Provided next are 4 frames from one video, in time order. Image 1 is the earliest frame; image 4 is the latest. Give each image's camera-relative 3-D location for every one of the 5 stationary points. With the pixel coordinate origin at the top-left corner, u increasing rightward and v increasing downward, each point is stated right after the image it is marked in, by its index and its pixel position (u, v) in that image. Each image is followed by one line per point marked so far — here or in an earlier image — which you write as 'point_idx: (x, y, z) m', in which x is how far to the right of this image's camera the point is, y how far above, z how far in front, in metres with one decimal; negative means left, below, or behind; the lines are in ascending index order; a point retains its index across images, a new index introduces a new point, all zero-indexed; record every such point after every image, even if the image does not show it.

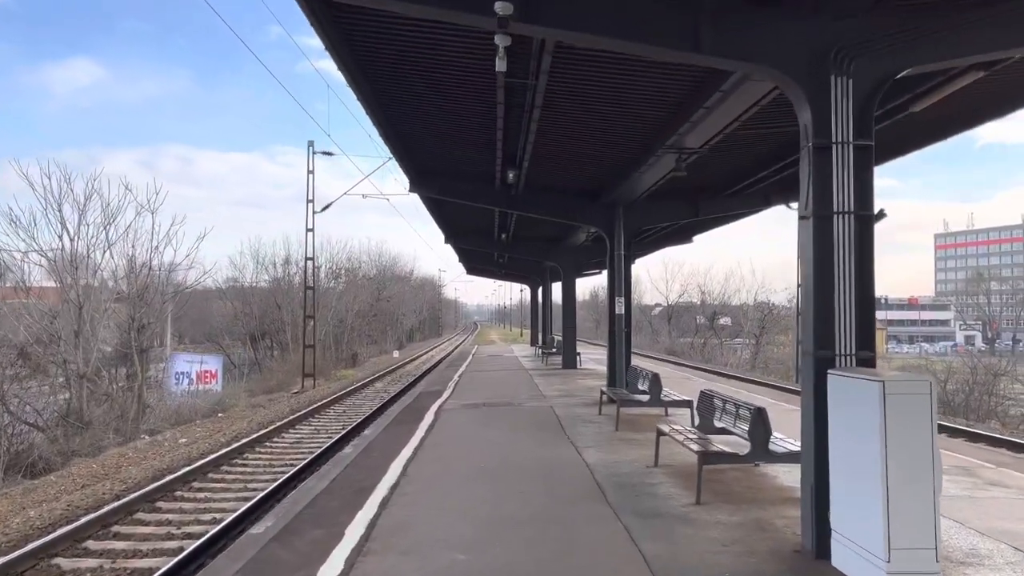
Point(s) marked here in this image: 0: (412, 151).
0: (-1.6, +2.2, +12.9) m
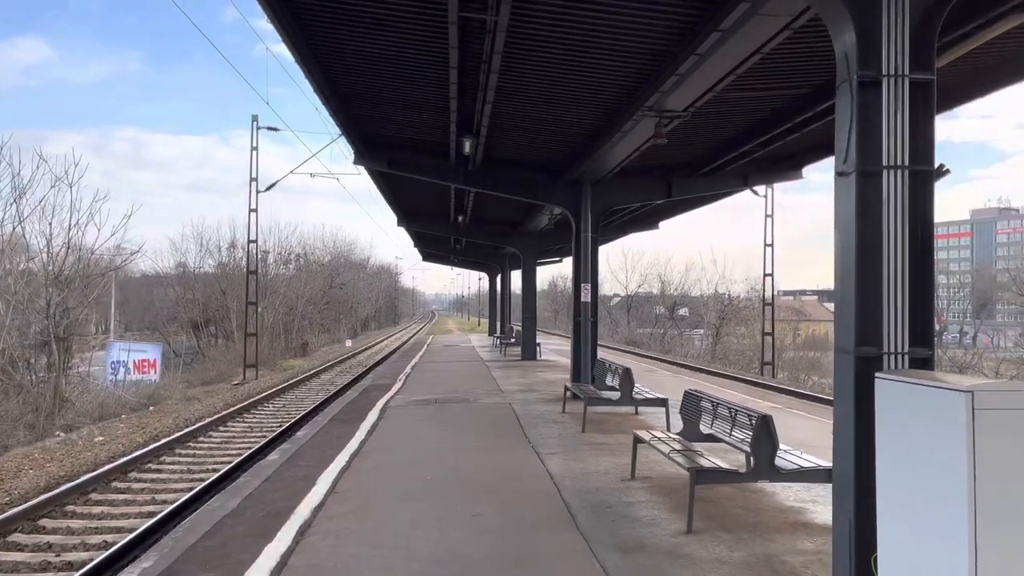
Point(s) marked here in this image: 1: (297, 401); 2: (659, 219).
0: (-2.3, +2.5, +11.5) m
1: (-4.8, -2.5, +18.0) m
2: (+3.0, +1.4, +16.3) m
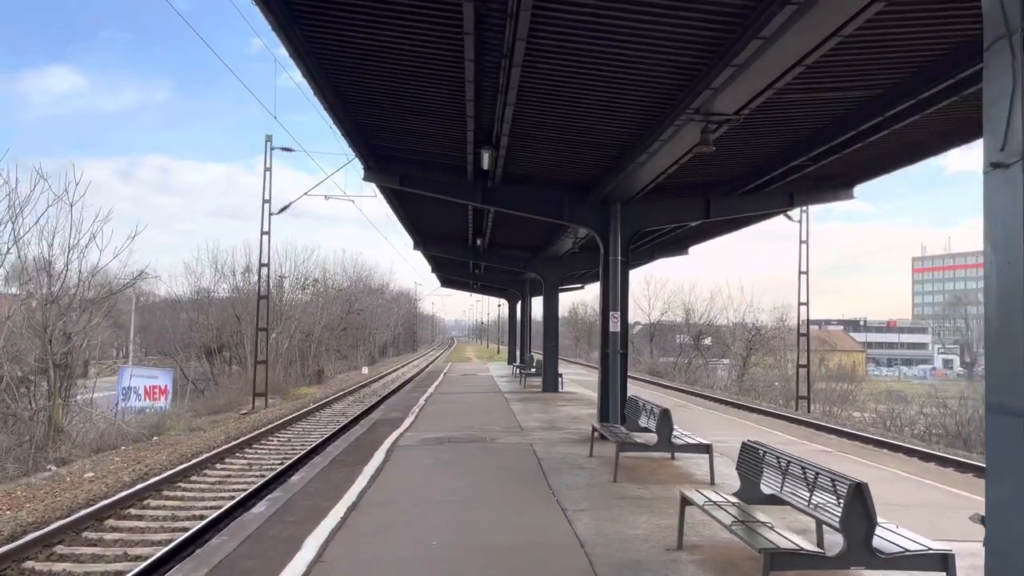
0: (-2.0, +2.1, +10.6) m
1: (-4.4, -3.1, +17.0) m
2: (+3.4, +0.9, +15.2) m
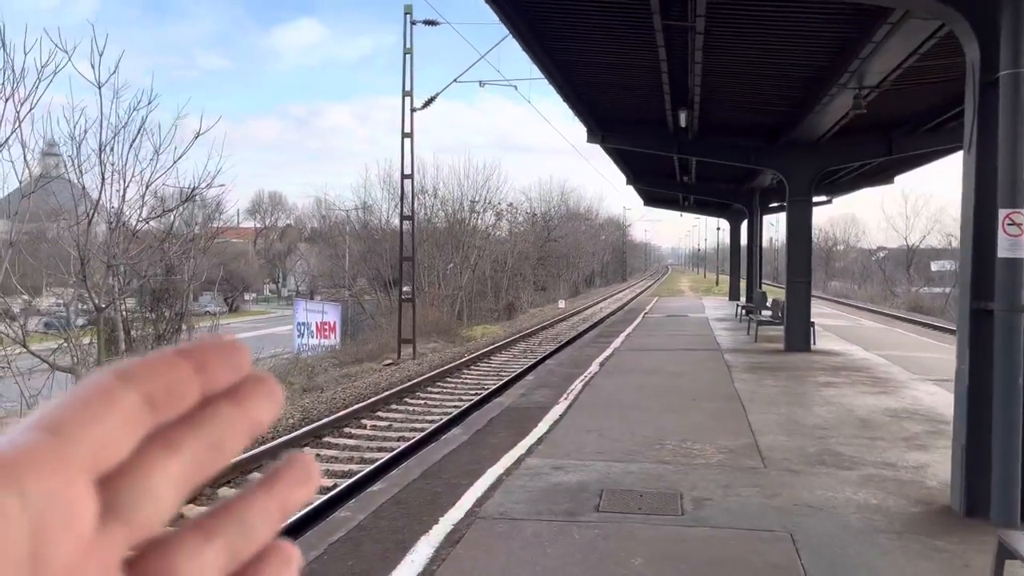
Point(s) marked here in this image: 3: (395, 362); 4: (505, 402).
0: (-0.7, +2.8, +4.4) m
1: (-1.3, -1.8, +11.6) m
2: (+5.7, +2.0, +7.5) m
3: (-2.7, -1.7, +18.3) m
4: (-0.1, -1.3, +9.2) m
